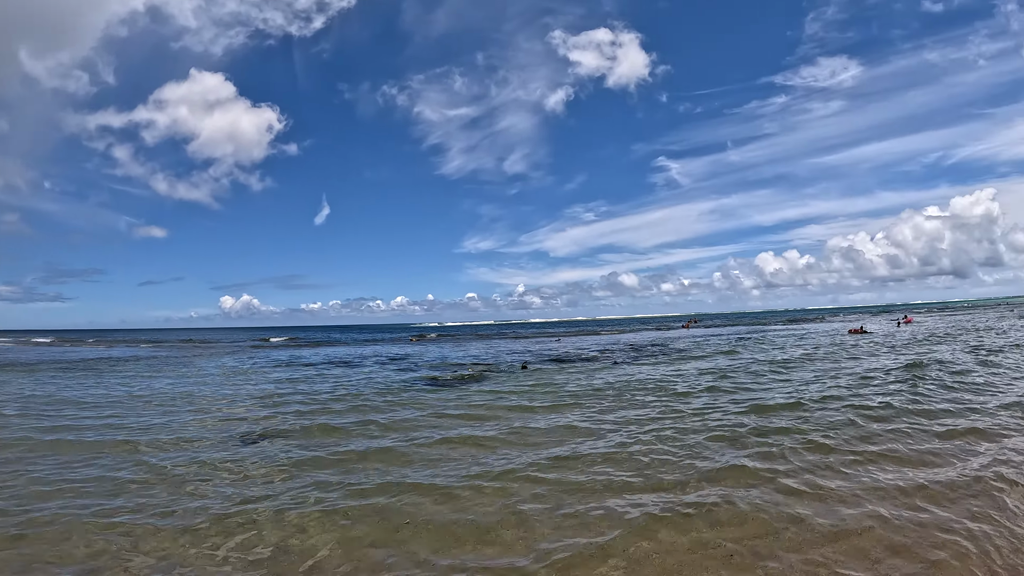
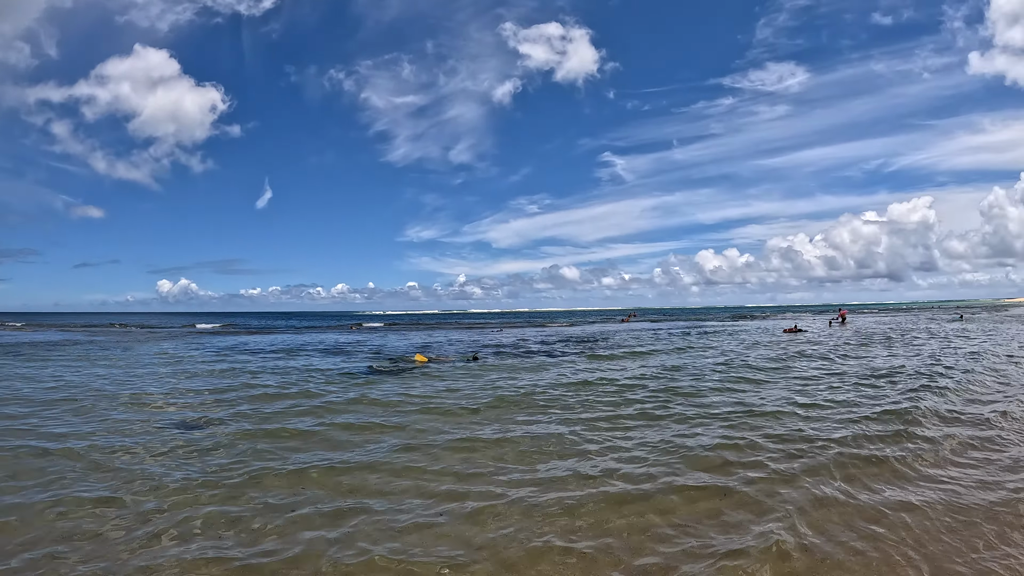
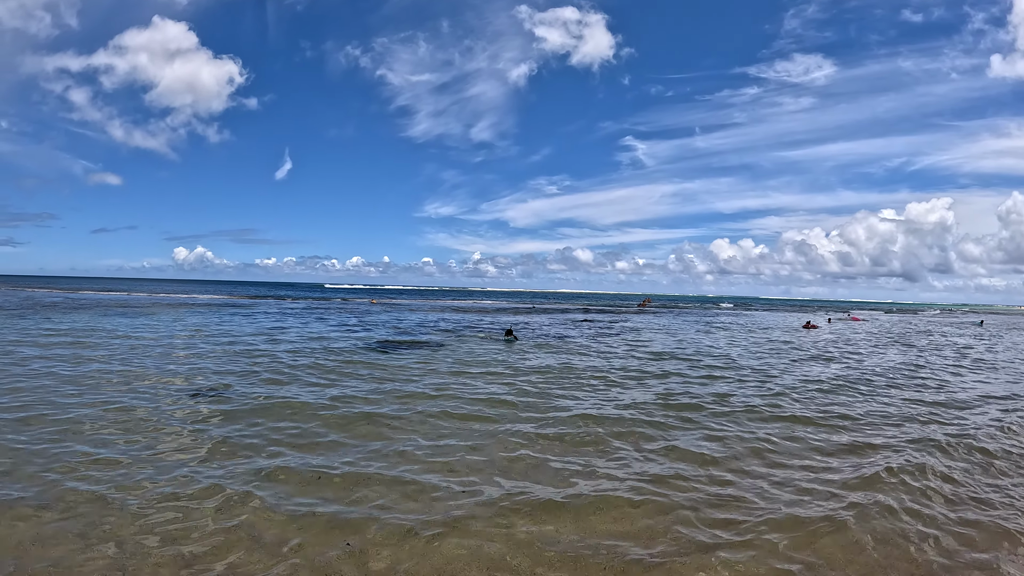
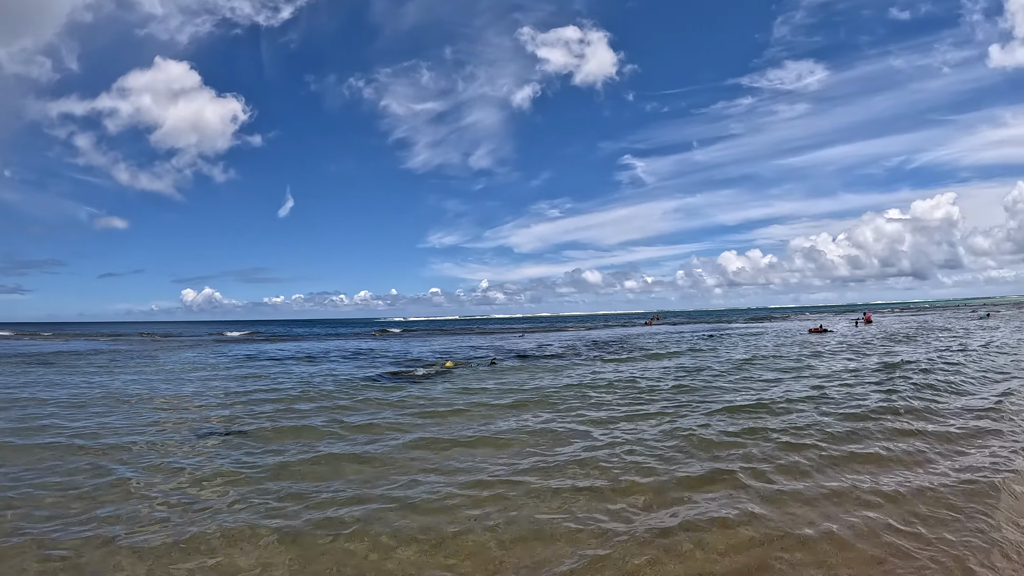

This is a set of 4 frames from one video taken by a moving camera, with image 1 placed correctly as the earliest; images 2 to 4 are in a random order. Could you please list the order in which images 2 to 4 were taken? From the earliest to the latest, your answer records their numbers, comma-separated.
4, 2, 3
